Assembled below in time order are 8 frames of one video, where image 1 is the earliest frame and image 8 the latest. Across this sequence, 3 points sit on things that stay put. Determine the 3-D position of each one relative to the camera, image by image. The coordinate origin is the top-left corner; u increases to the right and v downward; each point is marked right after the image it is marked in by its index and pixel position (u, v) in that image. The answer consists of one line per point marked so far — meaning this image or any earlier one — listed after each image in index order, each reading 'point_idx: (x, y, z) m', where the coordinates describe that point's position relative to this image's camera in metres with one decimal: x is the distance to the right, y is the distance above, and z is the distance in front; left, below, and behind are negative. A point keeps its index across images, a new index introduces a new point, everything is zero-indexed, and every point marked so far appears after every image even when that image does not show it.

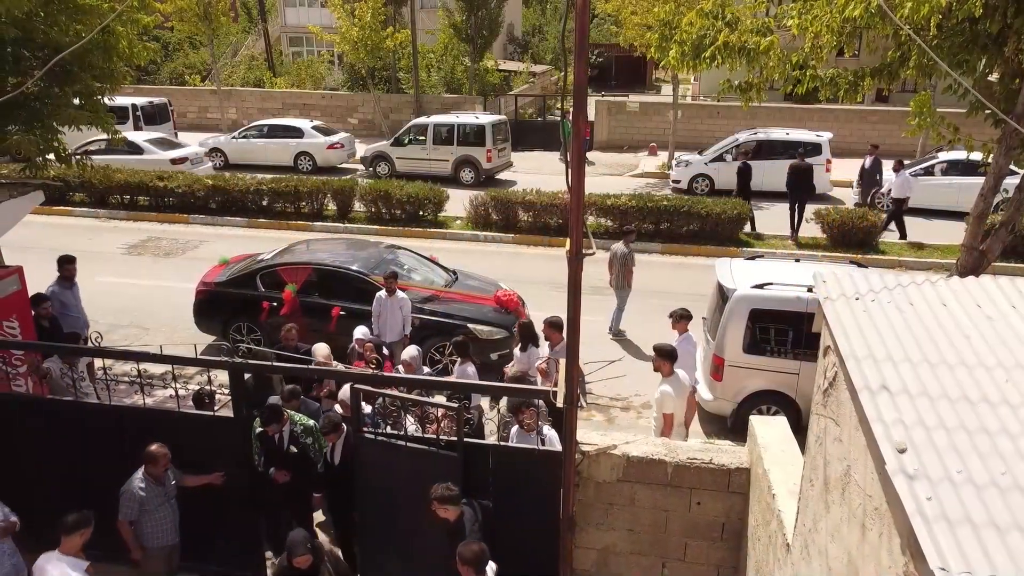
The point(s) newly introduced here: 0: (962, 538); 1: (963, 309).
0: (+0.8, -0.5, +2.0) m
1: (+1.2, -0.1, +3.1) m
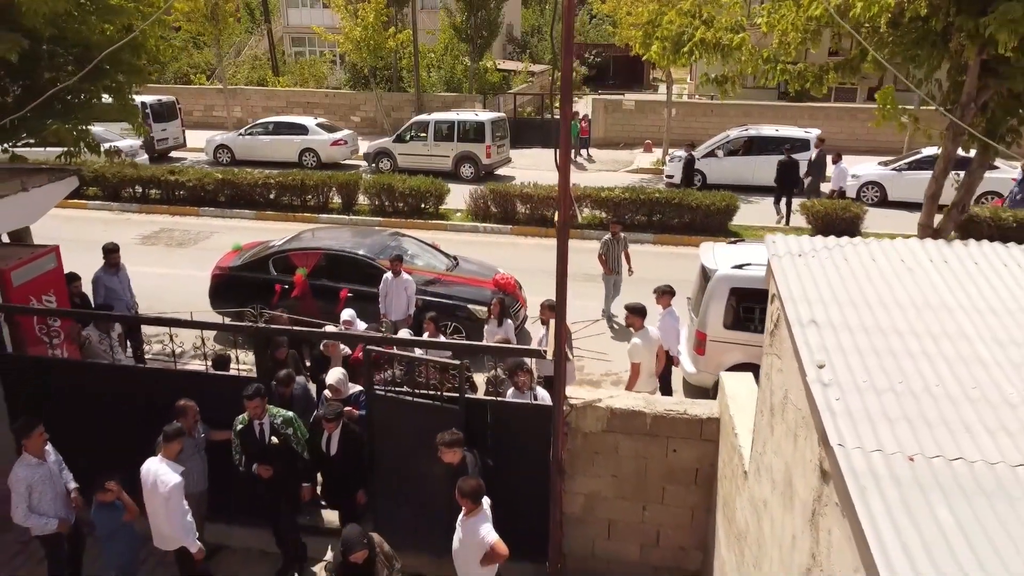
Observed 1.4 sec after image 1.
0: (+0.8, -0.3, +2.6) m
1: (+1.2, +0.1, +3.6) m
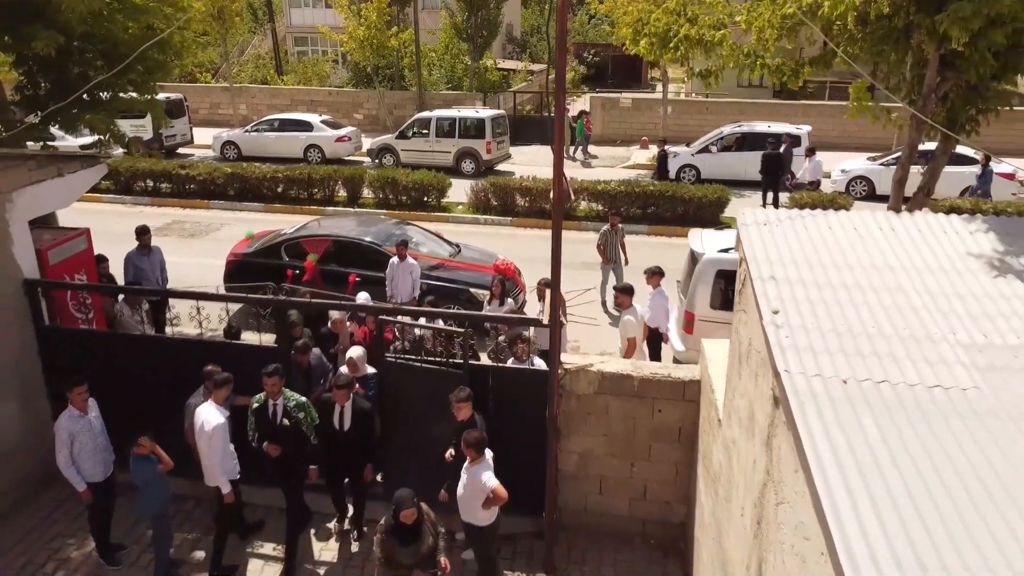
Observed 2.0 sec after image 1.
0: (+0.8, -0.2, +3.1) m
1: (+1.2, +0.2, +4.1) m
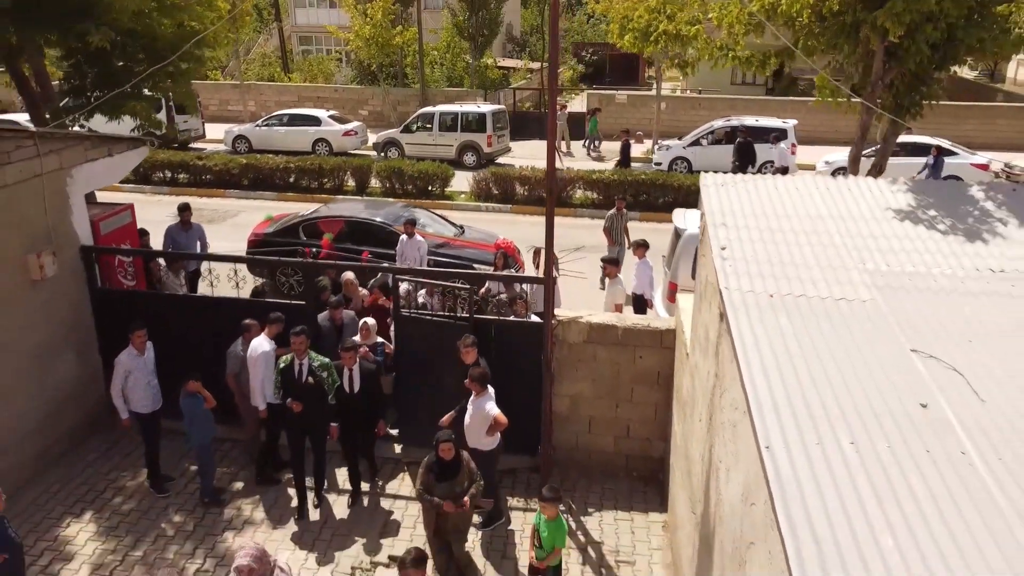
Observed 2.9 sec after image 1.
0: (+0.8, 0.0, +3.9) m
1: (+1.2, +0.4, +4.9) m
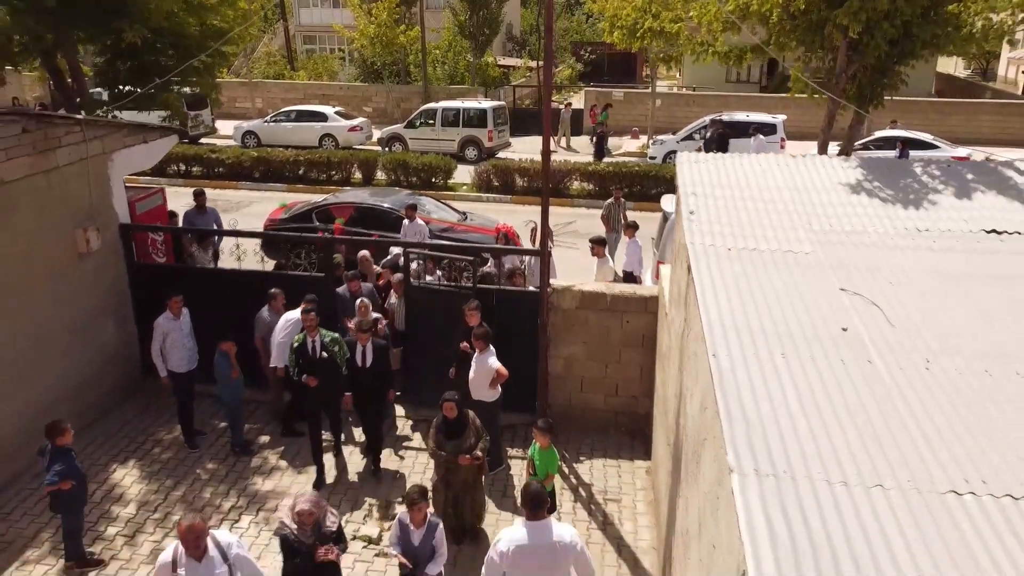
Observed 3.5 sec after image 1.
0: (+0.8, +0.2, +4.6) m
1: (+1.2, +0.6, +5.6) m
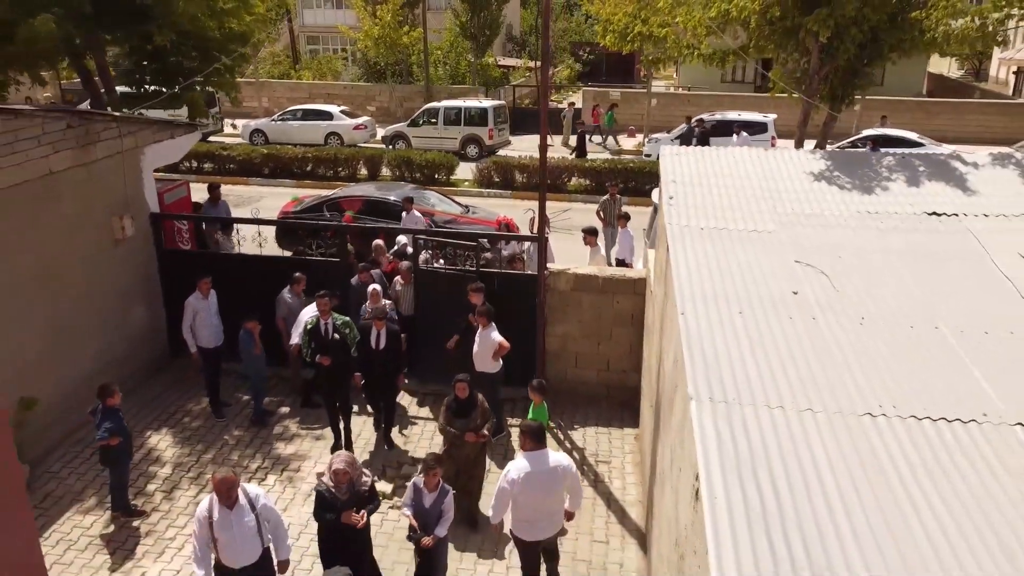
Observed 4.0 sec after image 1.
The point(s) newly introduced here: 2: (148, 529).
0: (+0.8, +0.3, +5.2) m
1: (+1.2, +0.7, +6.3) m
2: (-2.0, -1.3, +6.1) m
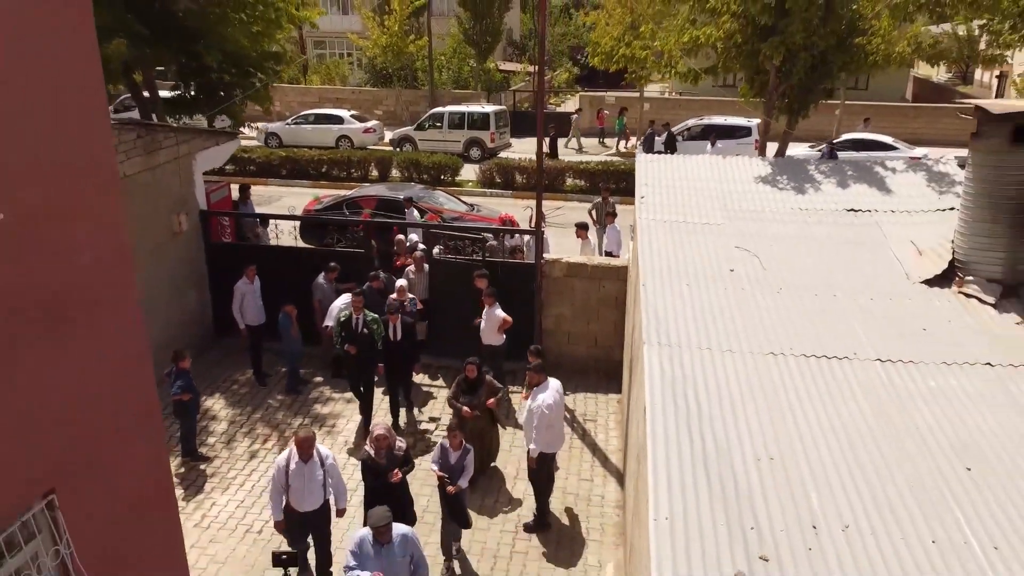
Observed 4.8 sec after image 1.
0: (+0.8, +0.4, +6.5) m
1: (+1.2, +0.8, +7.6) m
2: (-2.0, -1.2, +7.4) m
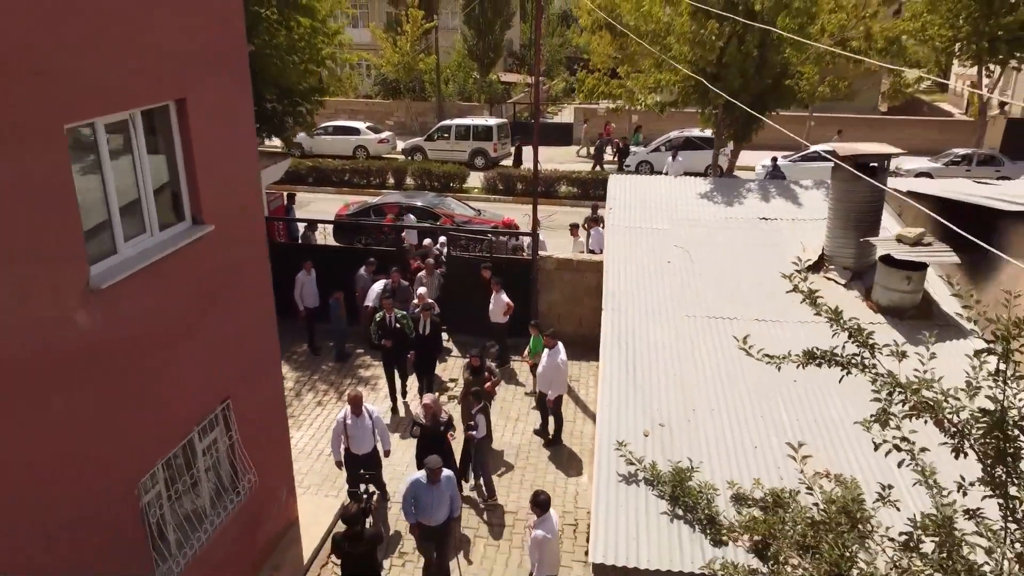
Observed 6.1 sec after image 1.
0: (+0.8, +0.5, +8.9) m
1: (+1.2, +0.9, +9.9) m
2: (-2.0, -1.1, +9.8) m
